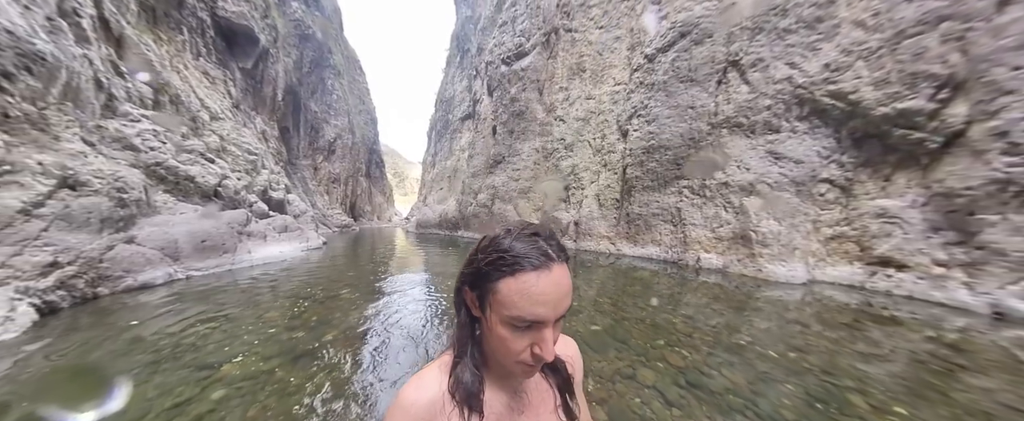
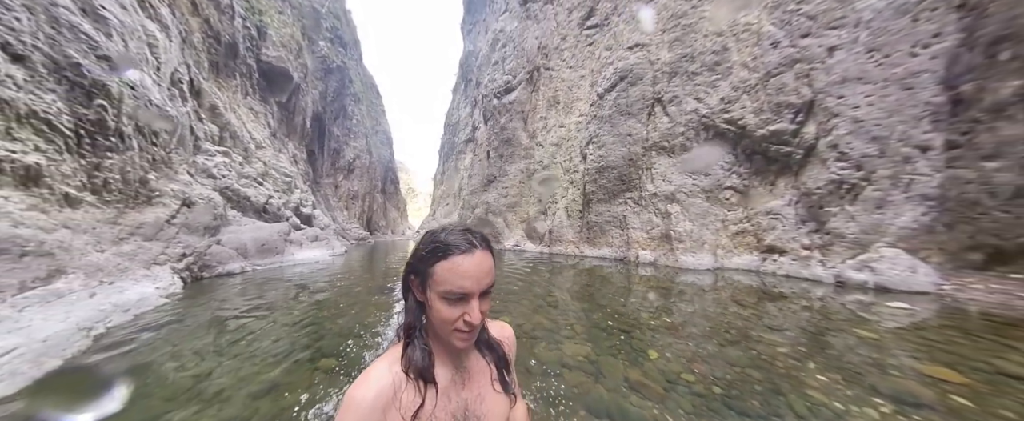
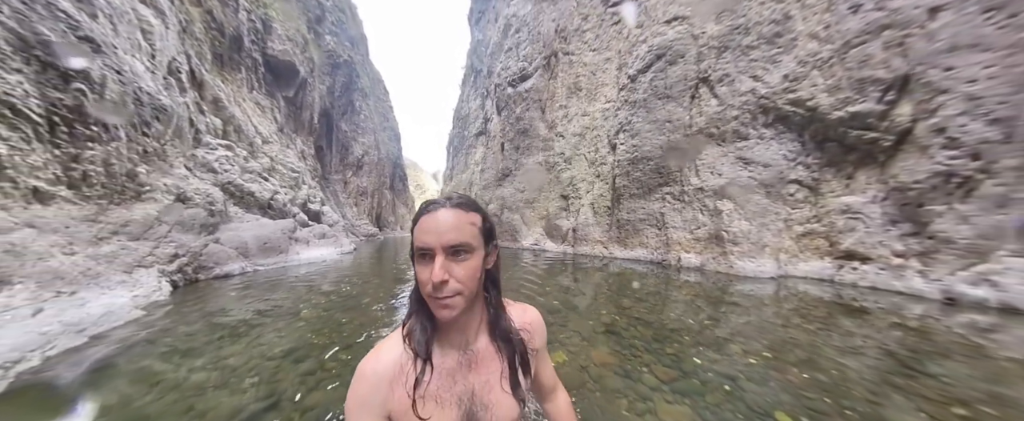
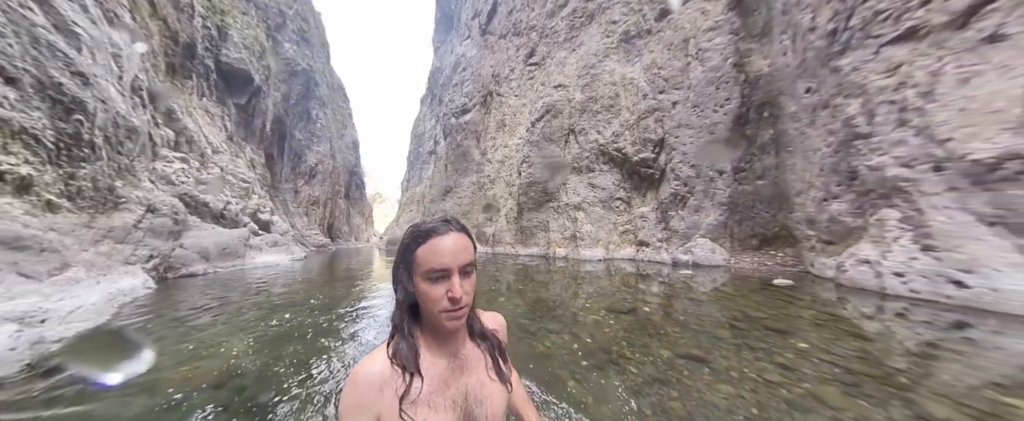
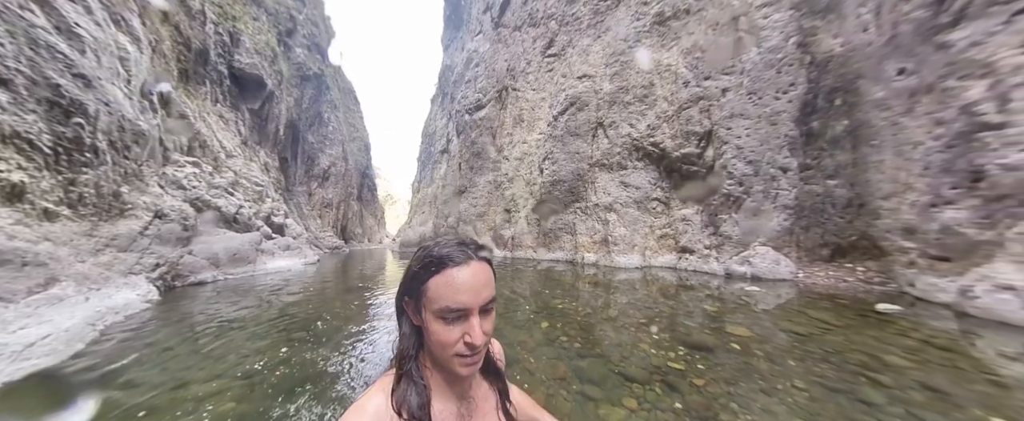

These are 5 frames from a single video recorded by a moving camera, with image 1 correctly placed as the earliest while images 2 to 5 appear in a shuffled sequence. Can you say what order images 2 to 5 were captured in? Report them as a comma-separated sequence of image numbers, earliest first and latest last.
3, 2, 5, 4
